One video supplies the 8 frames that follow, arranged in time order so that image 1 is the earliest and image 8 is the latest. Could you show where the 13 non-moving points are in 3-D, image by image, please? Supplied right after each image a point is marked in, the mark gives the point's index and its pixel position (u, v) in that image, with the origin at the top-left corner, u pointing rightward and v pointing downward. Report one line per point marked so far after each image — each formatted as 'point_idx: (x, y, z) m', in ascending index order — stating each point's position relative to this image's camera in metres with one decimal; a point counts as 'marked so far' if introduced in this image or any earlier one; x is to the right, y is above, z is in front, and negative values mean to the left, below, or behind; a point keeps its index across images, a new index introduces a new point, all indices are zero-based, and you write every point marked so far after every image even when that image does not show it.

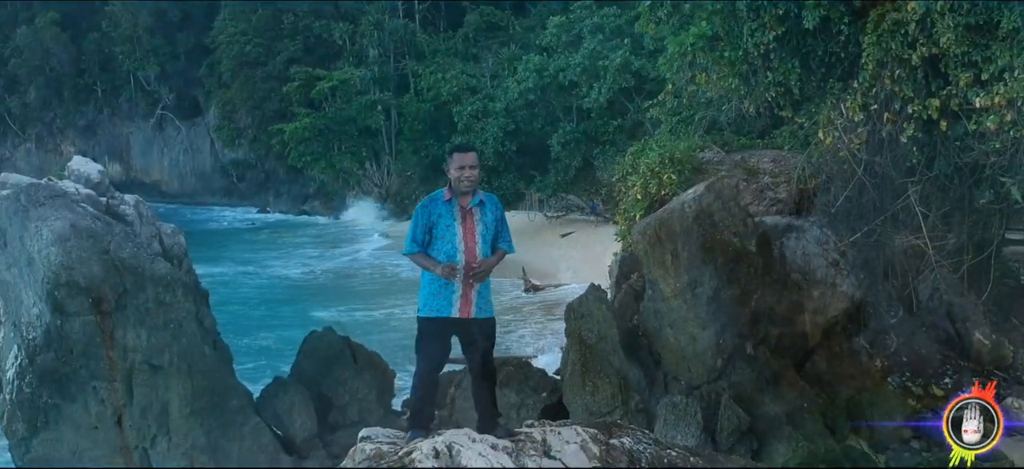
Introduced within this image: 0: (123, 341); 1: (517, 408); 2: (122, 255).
0: (-2.7, -0.7, +7.0) m
1: (0.0, -1.4, +8.3) m
2: (-2.7, -0.1, +7.1) m
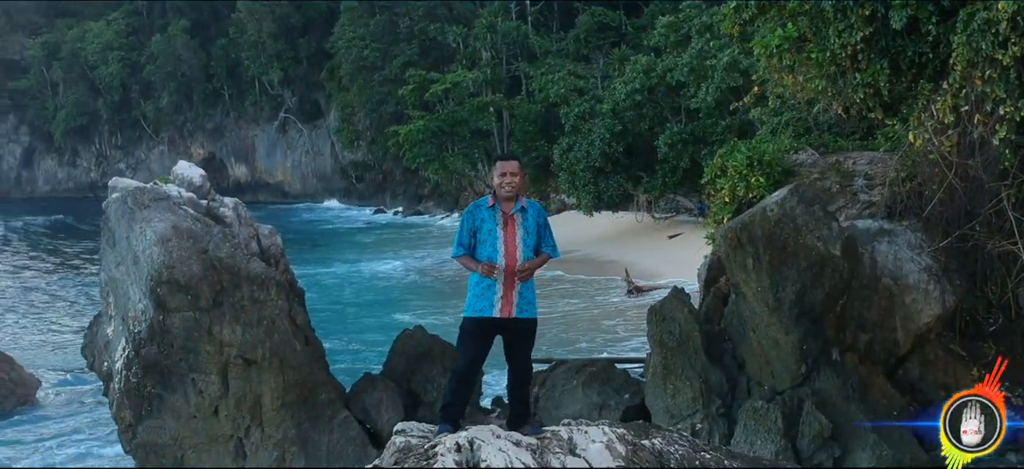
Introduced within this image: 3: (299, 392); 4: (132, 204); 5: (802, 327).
0: (-2.1, -0.7, +7.4) m
1: (+0.7, -1.4, +8.4) m
2: (-2.1, -0.1, +7.5) m
3: (-1.6, -1.2, +7.5) m
4: (-3.0, +0.2, +7.7) m
5: (+2.2, -0.7, +7.7) m
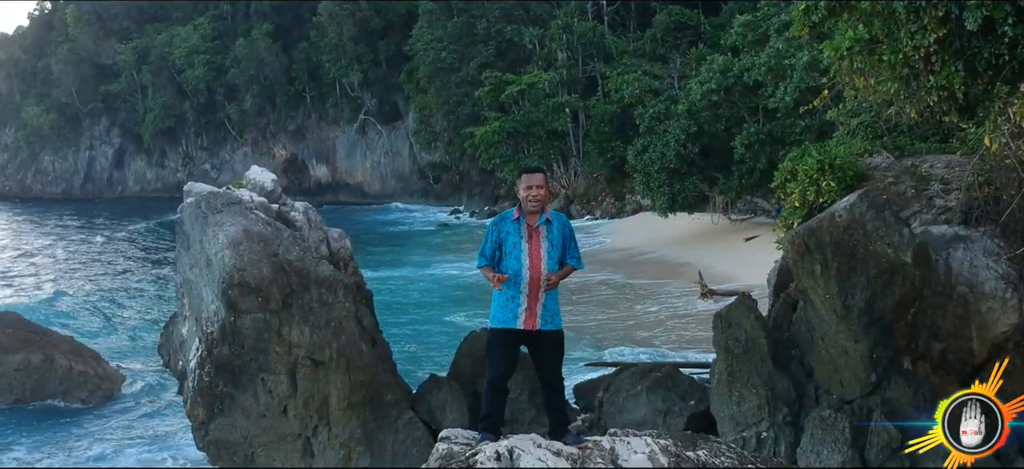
0: (-1.7, -0.7, +7.6) m
1: (+1.2, -1.5, +8.4) m
2: (-1.7, -0.2, +7.7) m
3: (-1.1, -1.2, +7.6) m
4: (-2.5, +0.2, +8.0) m
5: (+2.7, -0.7, +7.5) m
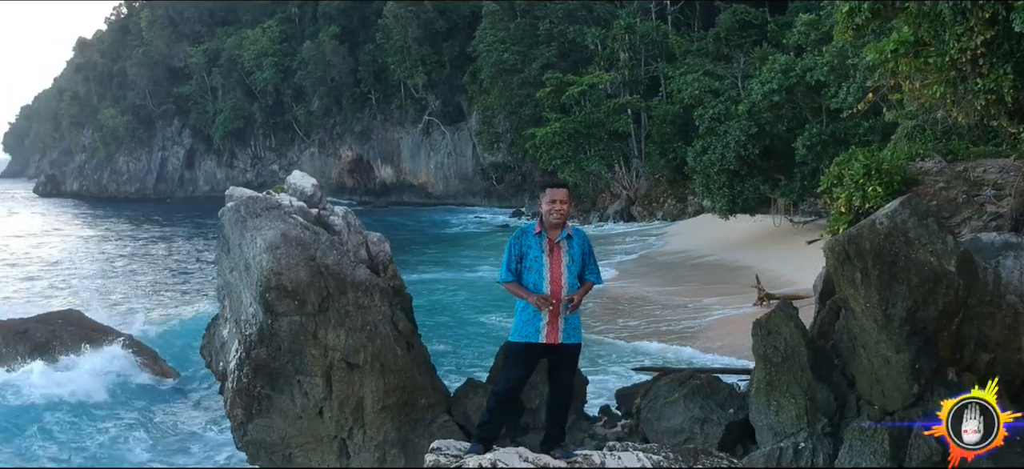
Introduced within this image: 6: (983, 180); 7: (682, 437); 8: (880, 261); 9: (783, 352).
0: (-1.4, -0.8, +7.7) m
1: (+1.5, -1.5, +8.3) m
2: (-1.4, -0.2, +7.8) m
3: (-0.9, -1.2, +7.7) m
4: (-2.2, +0.2, +8.1) m
5: (+2.9, -0.8, +7.3) m
6: (+4.1, +0.5, +8.8) m
7: (+1.4, -1.6, +8.3) m
8: (+2.7, -0.2, +7.4) m
9: (+2.1, -0.9, +8.0) m
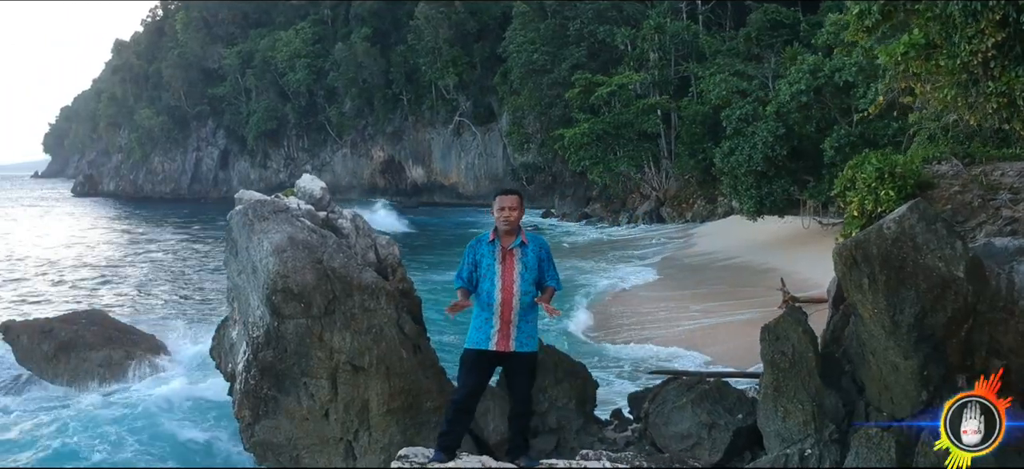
0: (-1.4, -0.8, +7.8) m
1: (+1.6, -1.6, +8.2) m
2: (-1.4, -0.2, +7.9) m
3: (-0.8, -1.2, +7.7) m
4: (-2.1, +0.2, +8.2) m
5: (+2.9, -0.8, +7.2) m
6: (+4.1, +0.4, +8.7) m
7: (+1.4, -1.7, +8.2) m
8: (+2.7, -0.2, +7.3) m
9: (+2.2, -1.0, +8.0) m
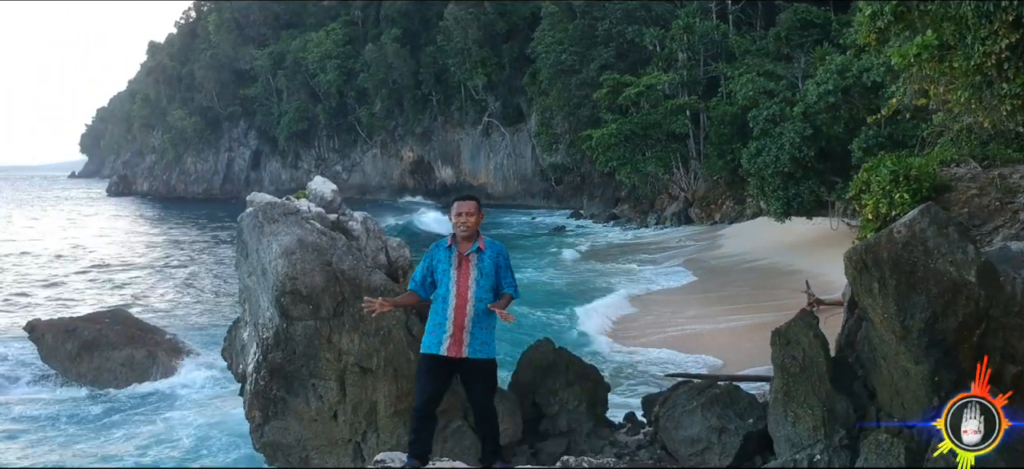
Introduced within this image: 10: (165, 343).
0: (-1.3, -0.8, +7.8) m
1: (+1.6, -1.6, +8.2) m
2: (-1.3, -0.3, +7.9) m
3: (-0.8, -1.3, +7.8) m
4: (-2.1, +0.1, +8.3) m
5: (+3.0, -0.9, +7.1) m
6: (+4.2, +0.4, +8.5) m
7: (+1.5, -1.7, +8.2) m
8: (+2.7, -0.3, +7.2) m
9: (+2.2, -1.0, +7.9) m
10: (-4.6, -1.4, +13.4) m
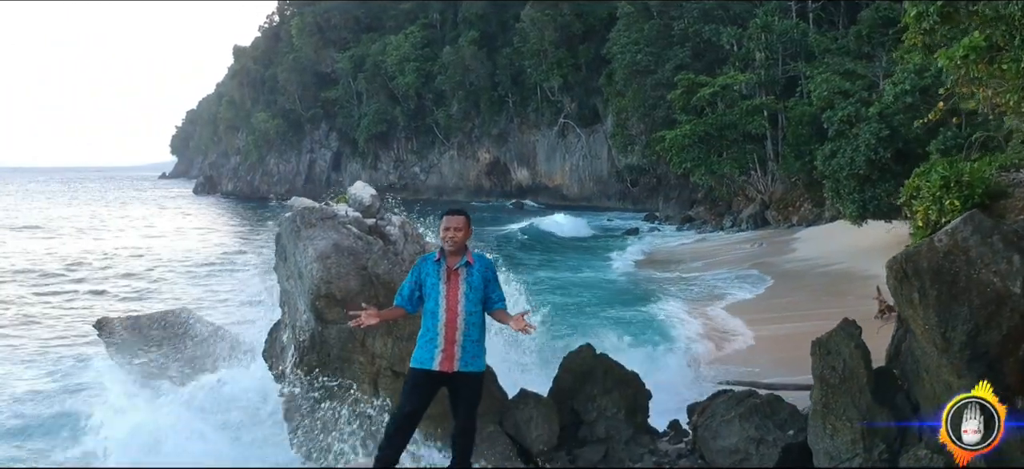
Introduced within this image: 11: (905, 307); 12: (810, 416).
0: (-1.1, -0.9, +7.9) m
1: (+1.9, -1.6, +8.0) m
2: (-1.0, -0.3, +8.0) m
3: (-0.5, -1.3, +7.8) m
4: (-1.8, +0.1, +8.4) m
5: (+3.1, -0.9, +6.9) m
6: (+4.5, +0.3, +8.2) m
7: (+1.8, -1.8, +8.1) m
8: (+2.9, -0.3, +7.0) m
9: (+2.5, -1.0, +7.7) m
10: (-3.9, -1.5, +13.8) m
11: (+2.8, -0.5, +7.3) m
12: (+2.3, -1.4, +7.8) m
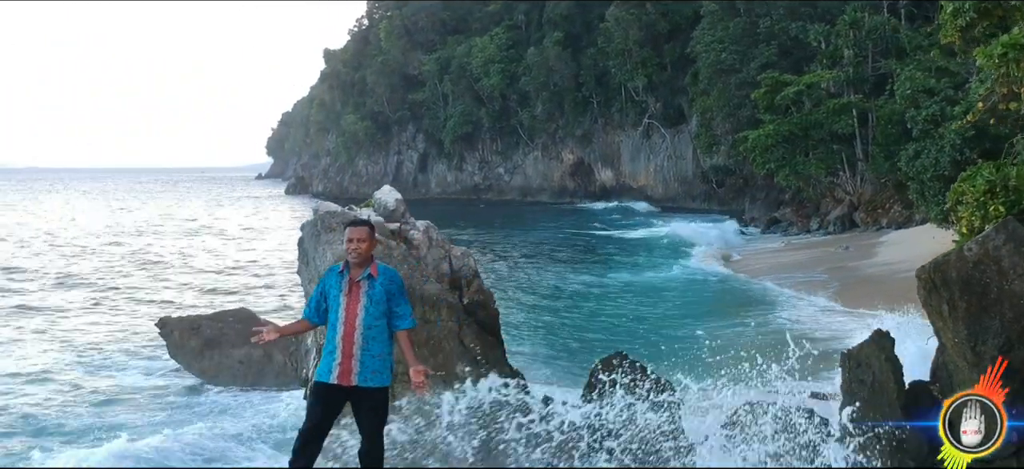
0: (-0.9, -0.9, +7.9) m
1: (+2.0, -1.7, +7.7) m
2: (-0.9, -0.3, +8.0) m
3: (-0.4, -1.3, +7.7) m
4: (-1.6, +0.1, +8.5) m
5: (+3.2, -1.0, +6.5) m
6: (+4.7, +0.3, +7.6) m
7: (+1.9, -1.8, +7.8) m
8: (+3.0, -0.4, +6.6) m
9: (+2.6, -1.1, +7.4) m
10: (-3.2, -1.5, +14.0) m
11: (+2.9, -0.6, +6.9) m
12: (+2.4, -1.4, +7.5) m
